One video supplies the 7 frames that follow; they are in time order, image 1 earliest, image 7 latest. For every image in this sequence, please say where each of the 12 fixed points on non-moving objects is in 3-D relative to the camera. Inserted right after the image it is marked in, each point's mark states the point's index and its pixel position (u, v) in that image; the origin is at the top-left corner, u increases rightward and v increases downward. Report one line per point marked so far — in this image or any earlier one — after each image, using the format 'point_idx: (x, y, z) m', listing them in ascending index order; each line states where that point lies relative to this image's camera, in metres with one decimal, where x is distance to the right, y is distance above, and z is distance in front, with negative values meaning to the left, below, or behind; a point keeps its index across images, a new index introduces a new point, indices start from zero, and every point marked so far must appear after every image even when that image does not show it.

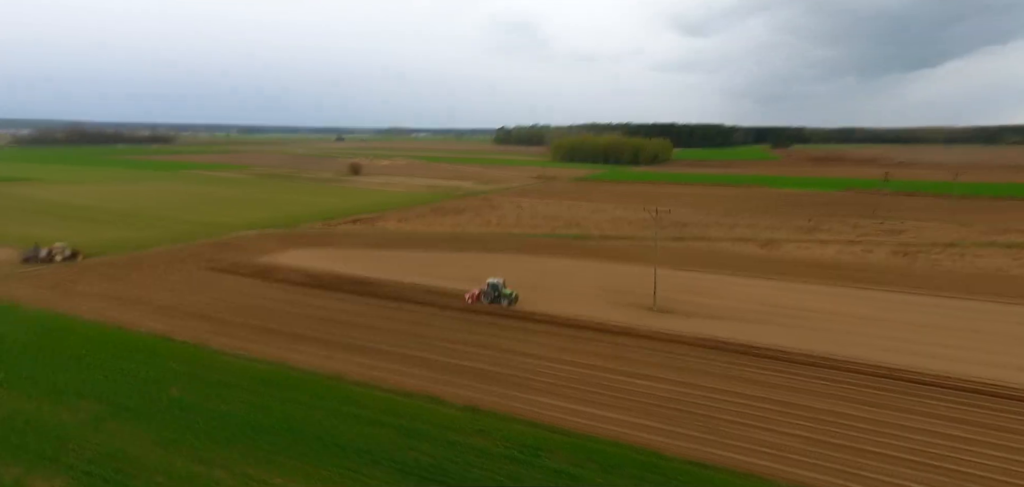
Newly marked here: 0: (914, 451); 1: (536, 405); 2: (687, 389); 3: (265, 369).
0: (+8.9, -4.9, +16.4) m
1: (+0.4, -4.4, +18.5) m
2: (+4.6, -4.2, +19.8) m
3: (-7.5, -3.7, +20.2) m
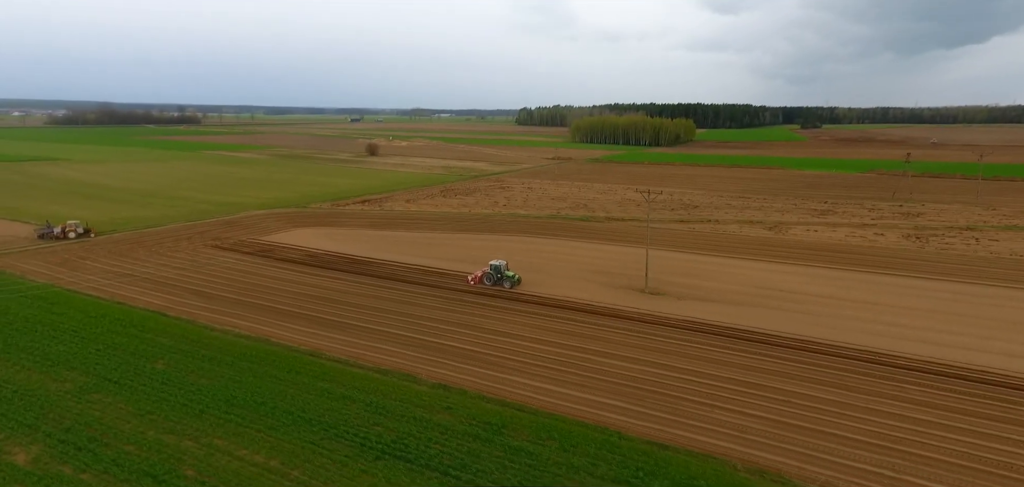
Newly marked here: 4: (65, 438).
0: (+8.4, -4.5, +15.9) m
1: (0.0, -3.9, +18.3) m
2: (+4.3, -3.7, +19.5) m
3: (-7.8, -3.1, +20.3) m
4: (-9.6, -4.2, +14.5) m
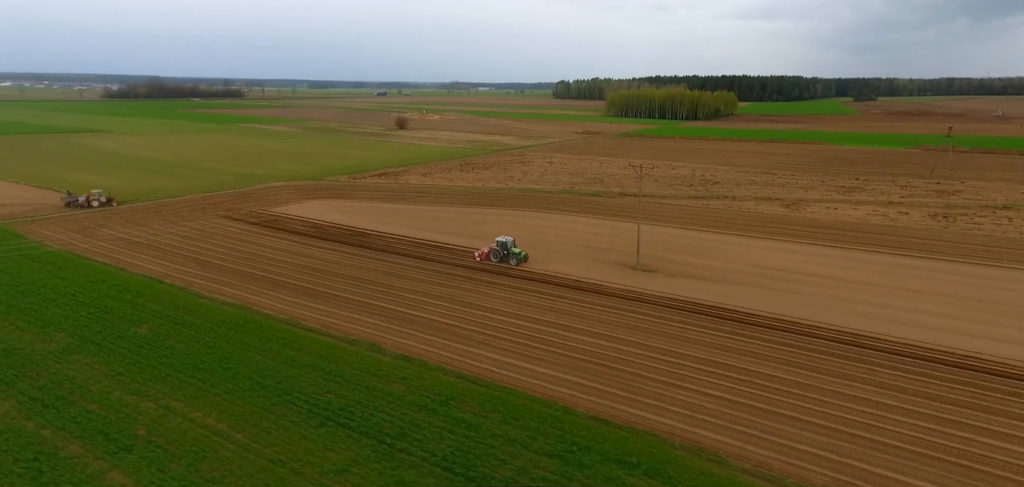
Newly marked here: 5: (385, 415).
0: (+7.2, -4.0, +15.6) m
1: (-1.0, -3.2, +18.5) m
2: (+3.4, -3.0, +19.4) m
3: (-8.6, -2.2, +21.1) m
4: (-10.9, -3.5, +15.5) m
5: (-2.8, -3.9, +15.1) m
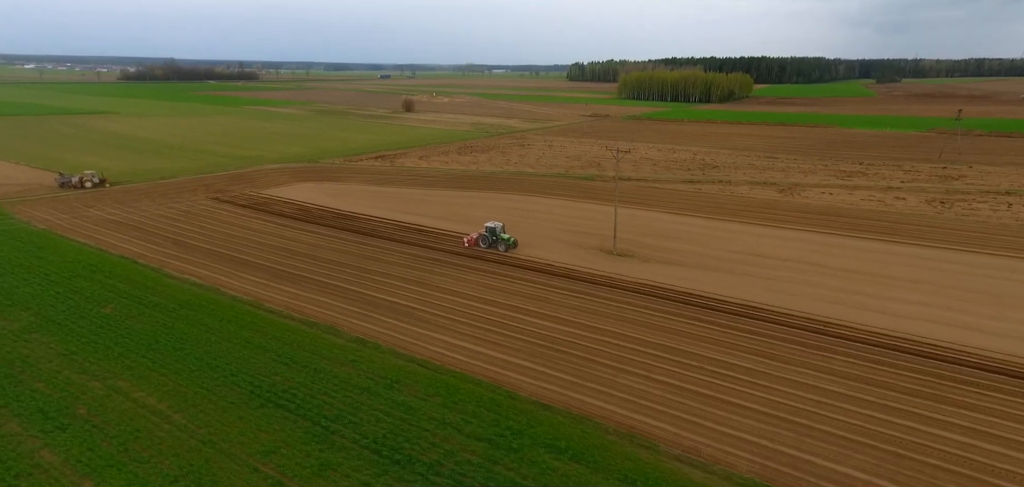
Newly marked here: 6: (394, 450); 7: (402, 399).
0: (+5.8, -3.7, +15.4) m
1: (-2.3, -2.7, +18.6) m
2: (+2.1, -2.6, +19.3) m
3: (-9.8, -1.6, +21.3) m
4: (-12.2, -3.0, +15.8) m
5: (-4.2, -3.5, +15.2) m
6: (-2.3, -4.1, +13.3) m
7: (-2.5, -3.5, +15.2) m
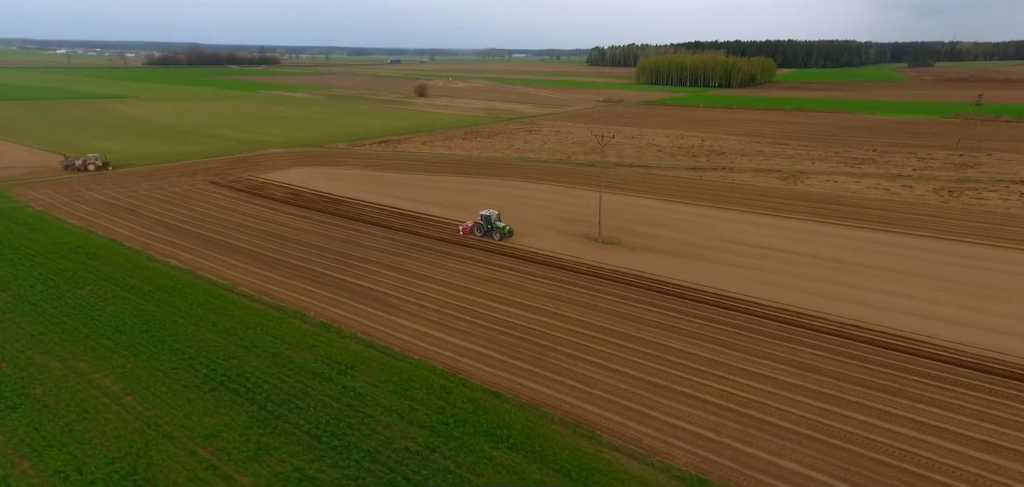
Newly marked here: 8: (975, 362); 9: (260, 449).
0: (+4.7, -3.4, +15.2) m
1: (-3.2, -2.3, +18.6) m
2: (+1.2, -2.2, +19.1) m
3: (-10.7, -1.1, +21.6) m
4: (-13.3, -2.6, +16.2) m
5: (-5.3, -3.1, +15.3) m
6: (-3.5, -3.8, +13.3) m
7: (-3.6, -3.2, +15.2) m
8: (+11.2, -2.9, +16.3) m
9: (-4.8, -3.9, +12.7) m
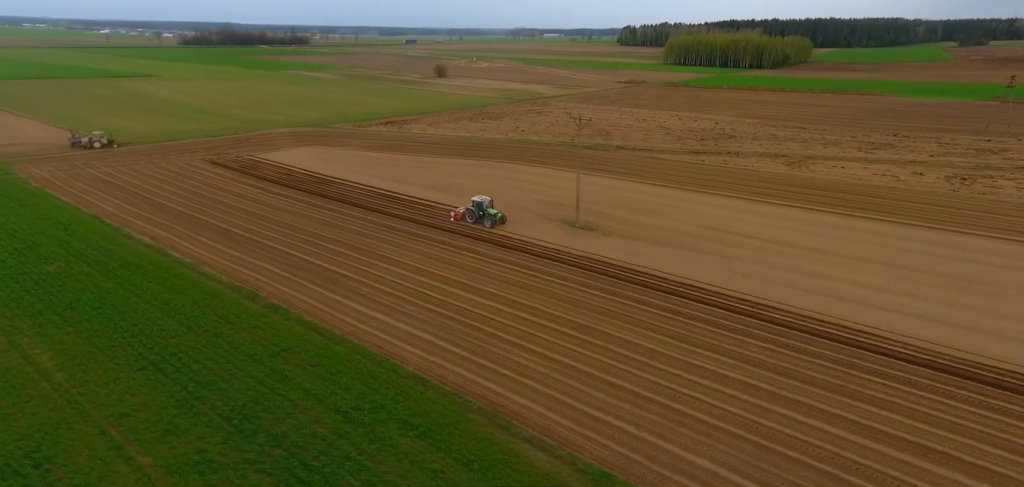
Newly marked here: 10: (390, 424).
0: (+3.1, -3.2, +14.7) m
1: (-4.6, -1.8, +18.6) m
2: (-0.2, -1.8, +18.8) m
3: (-11.9, -0.4, +22.0) m
4: (-14.8, -2.0, +16.8) m
5: (-6.9, -2.7, +15.4) m
6: (-5.2, -3.4, +13.3) m
7: (-5.2, -2.8, +15.3) m
8: (+9.6, -2.7, +15.5) m
9: (-6.5, -3.5, +12.8) m
10: (-2.4, -3.5, +13.3) m
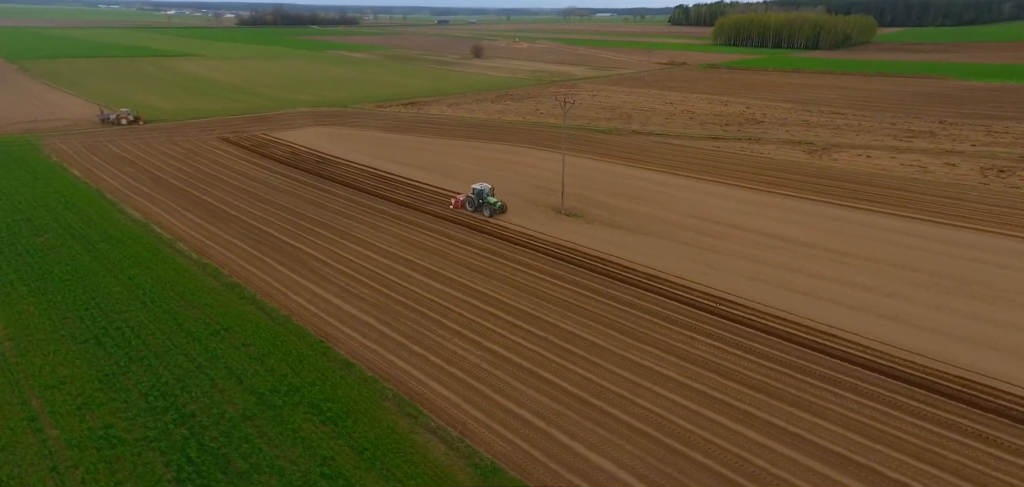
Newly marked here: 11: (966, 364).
0: (+1.5, -2.9, +14.2) m
1: (-5.9, -1.3, +18.7) m
2: (-1.4, -1.3, +18.6) m
3: (-12.8, +0.4, +22.6) m
4: (-16.2, -1.2, +17.8) m
5: (-8.4, -2.2, +15.8) m
6: (-7.0, -3.0, +13.6) m
7: (-6.7, -2.3, +15.5) m
8: (+8.1, -2.7, +14.5) m
9: (-8.3, -3.1, +13.2) m
10: (-4.2, -3.2, +13.3) m
11: (+9.8, -2.6, +14.7) m
